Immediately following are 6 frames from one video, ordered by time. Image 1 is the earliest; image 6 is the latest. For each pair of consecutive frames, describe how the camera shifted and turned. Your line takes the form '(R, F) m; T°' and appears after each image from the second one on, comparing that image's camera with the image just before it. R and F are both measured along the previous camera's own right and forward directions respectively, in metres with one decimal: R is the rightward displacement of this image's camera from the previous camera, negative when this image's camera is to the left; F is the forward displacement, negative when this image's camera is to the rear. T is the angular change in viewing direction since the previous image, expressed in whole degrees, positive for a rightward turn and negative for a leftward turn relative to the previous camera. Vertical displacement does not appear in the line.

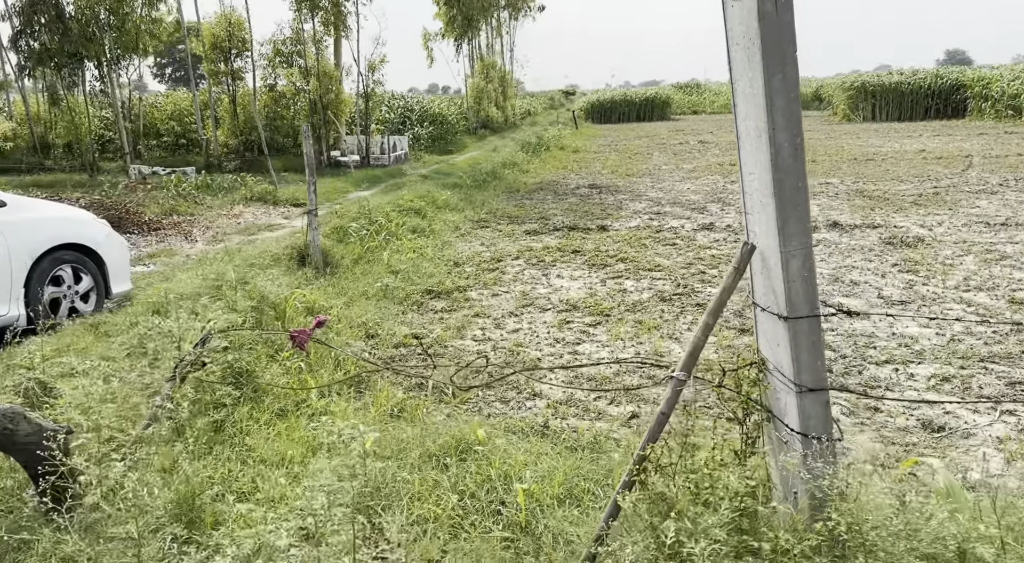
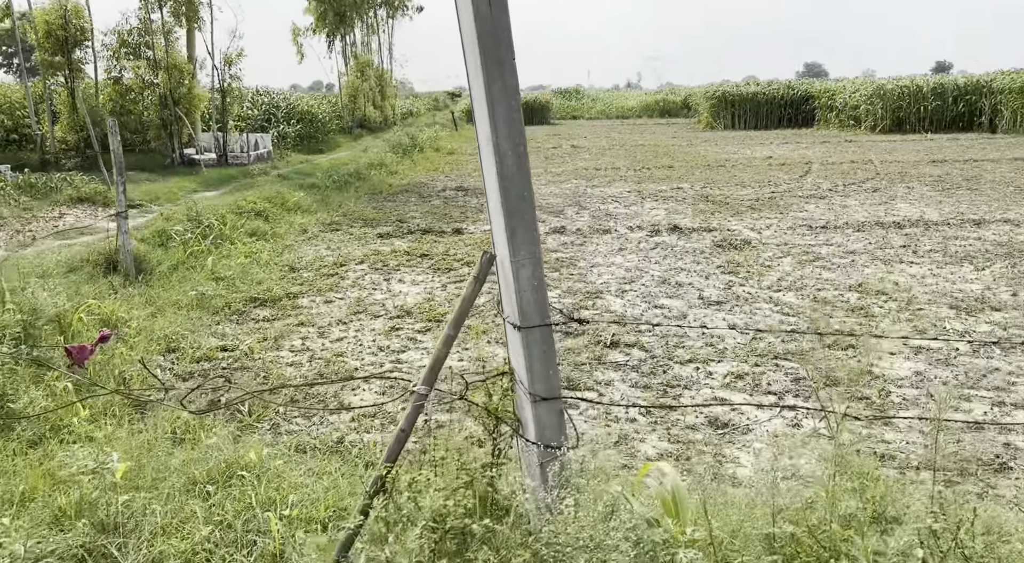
(+0.2, 0.0) m; +9°
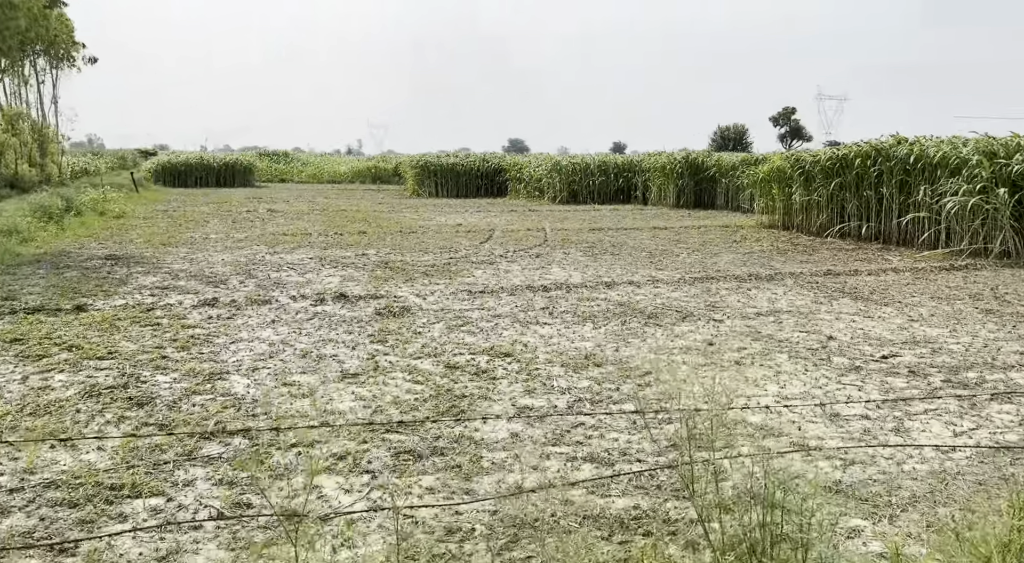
(+0.3, 0.0) m; +21°
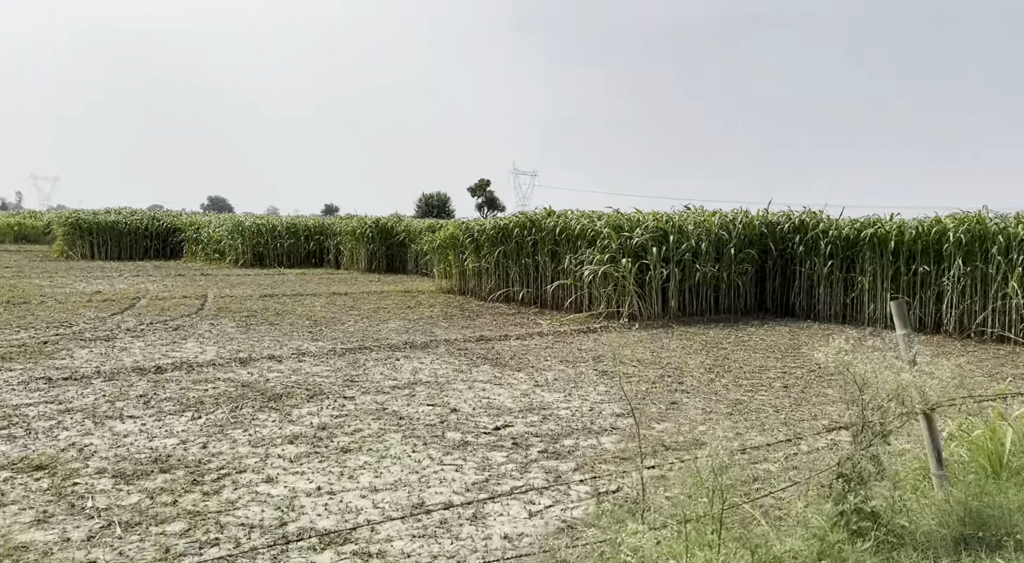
(+0.6, +0.3) m; +21°
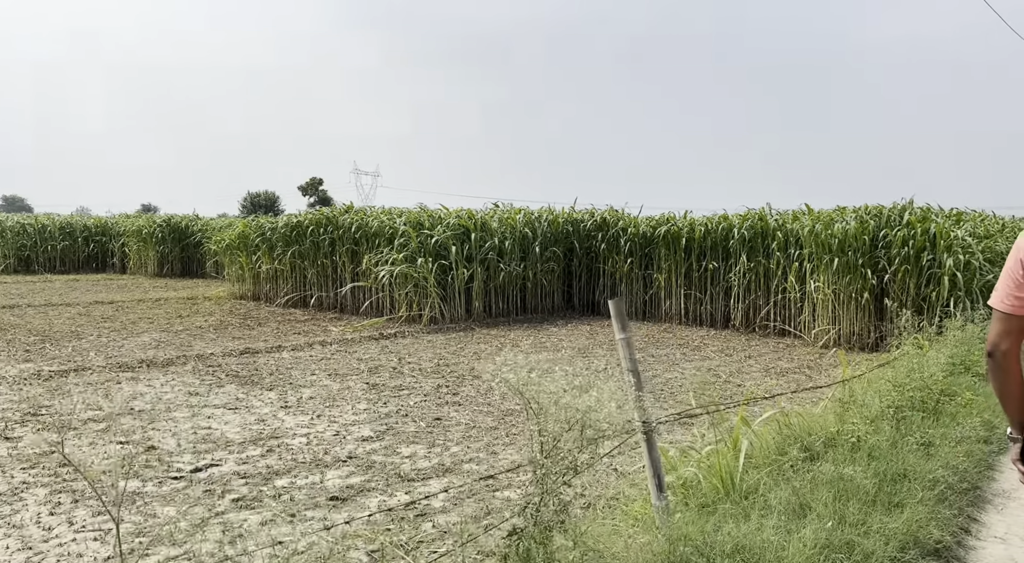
(+0.7, +0.7) m; +12°
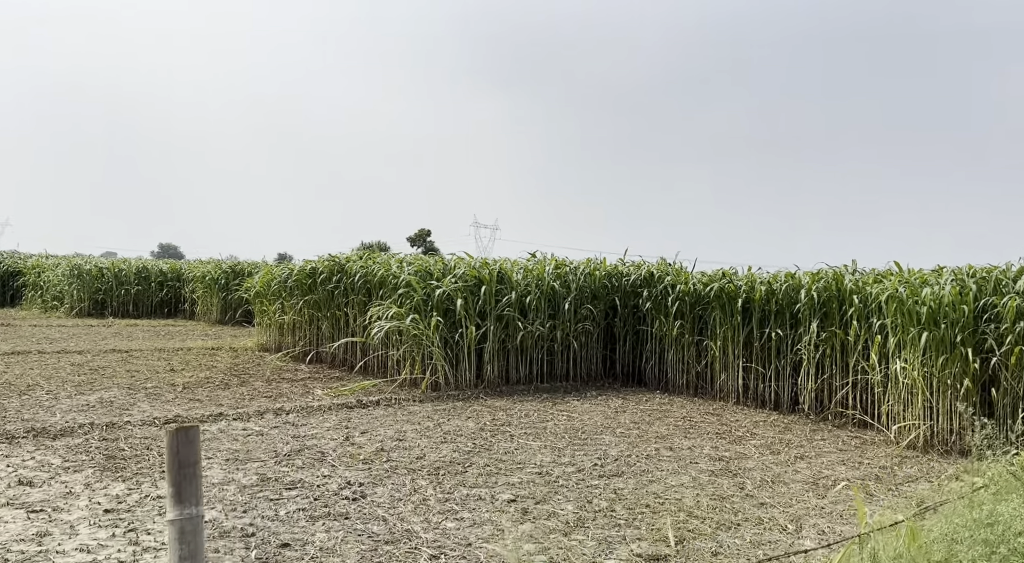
(+1.1, +1.6) m; -9°
